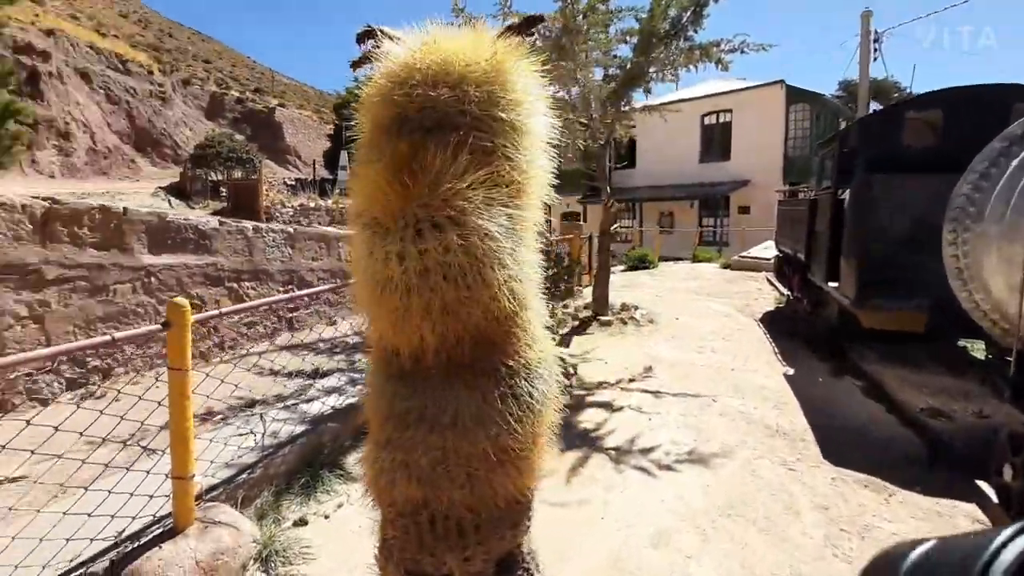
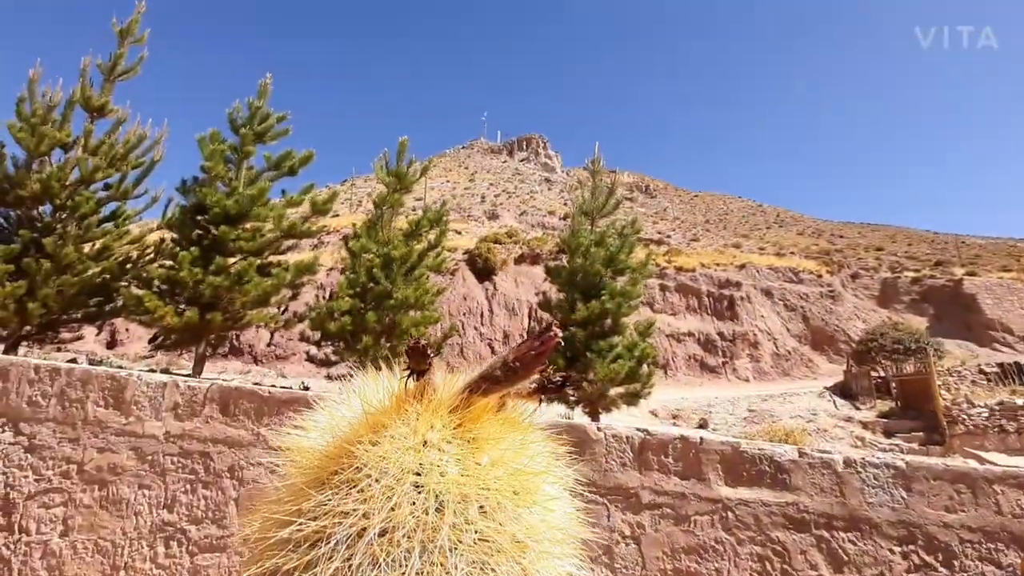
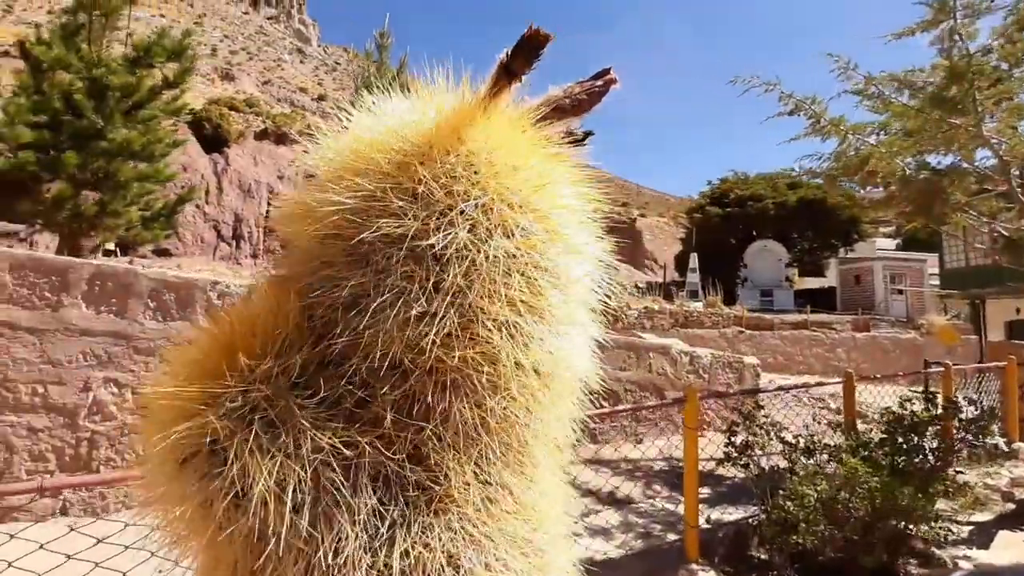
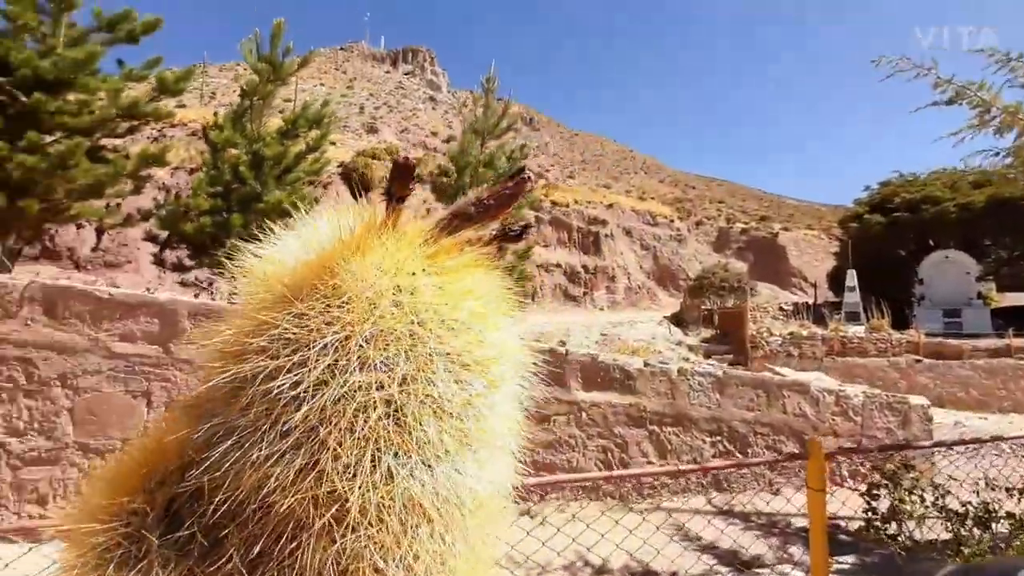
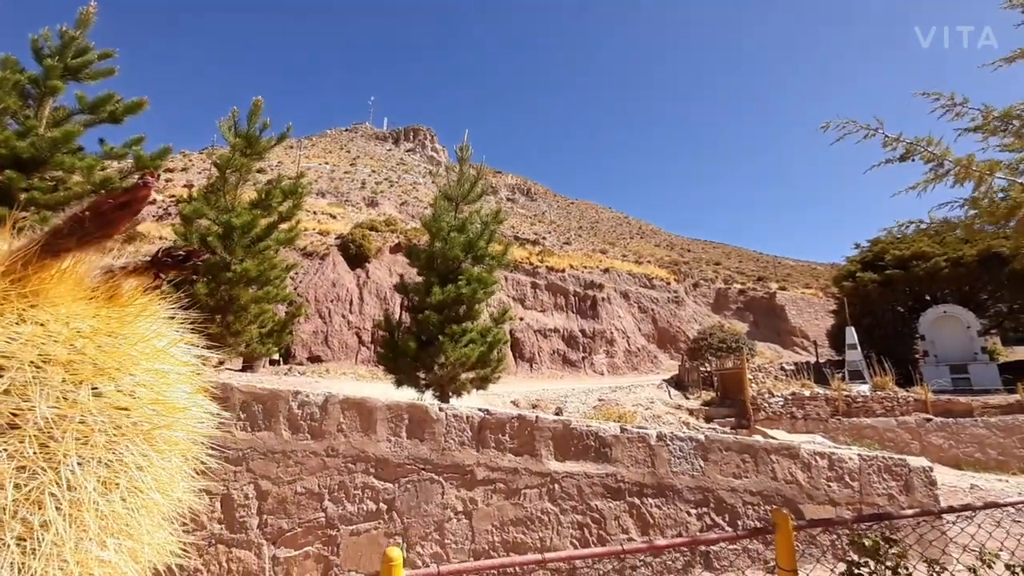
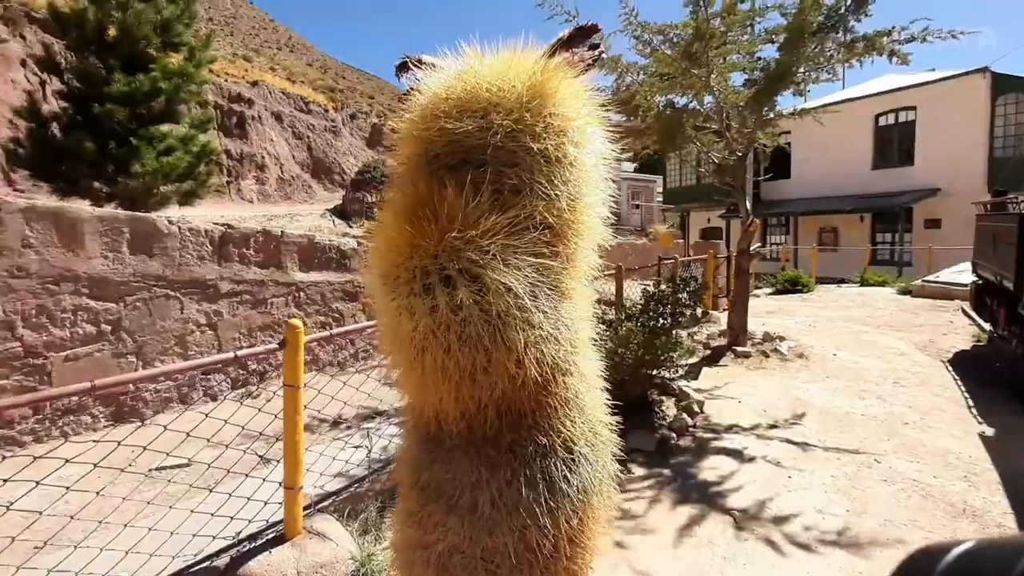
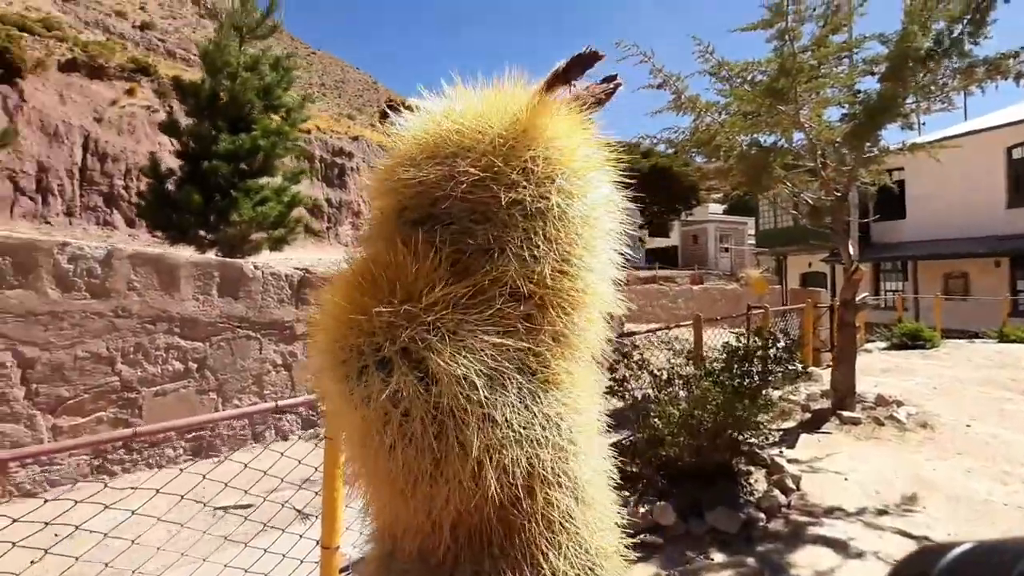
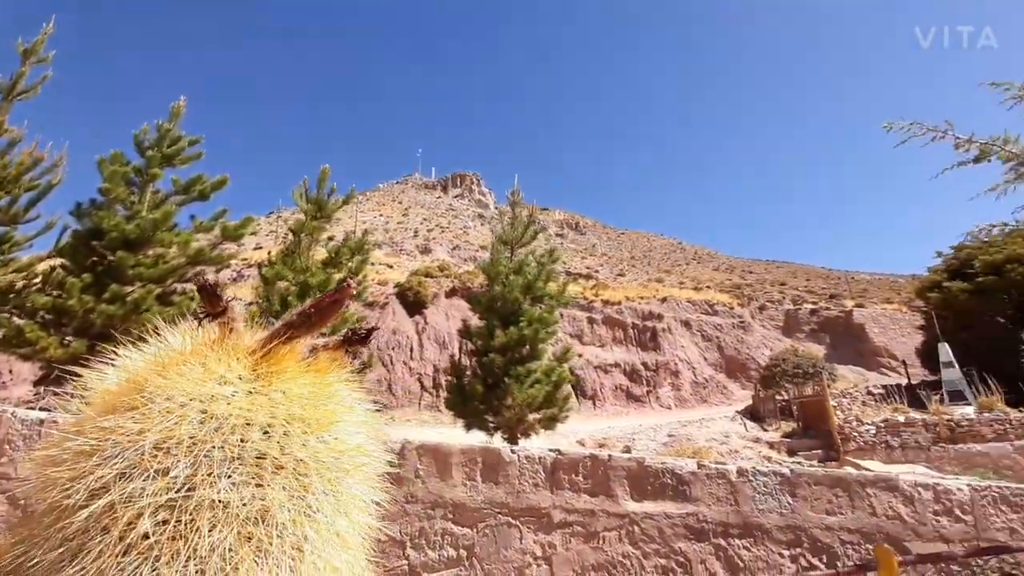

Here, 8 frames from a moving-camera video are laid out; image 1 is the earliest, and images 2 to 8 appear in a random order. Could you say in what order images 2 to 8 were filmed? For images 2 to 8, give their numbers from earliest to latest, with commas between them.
6, 7, 3, 4, 2, 8, 5
